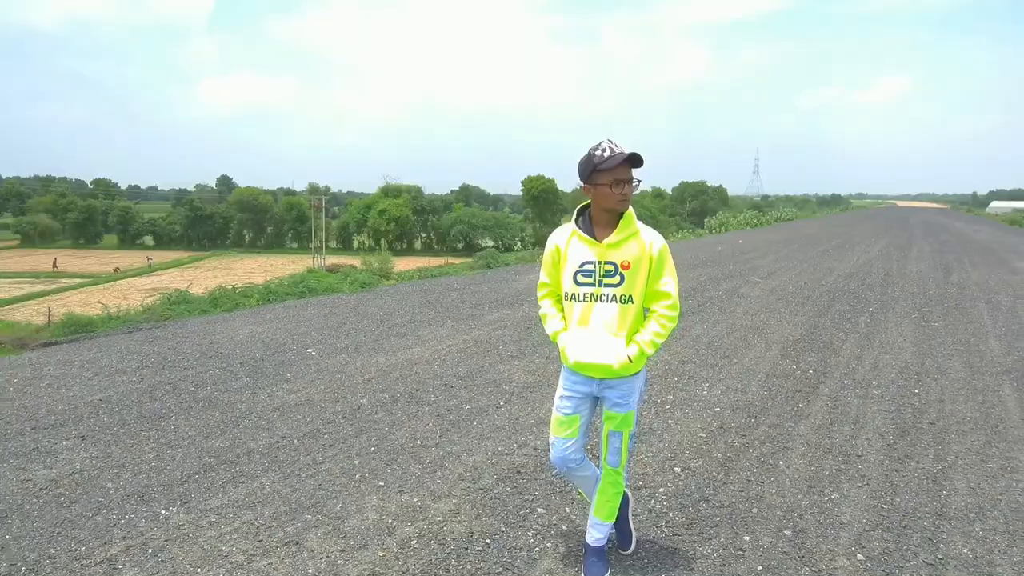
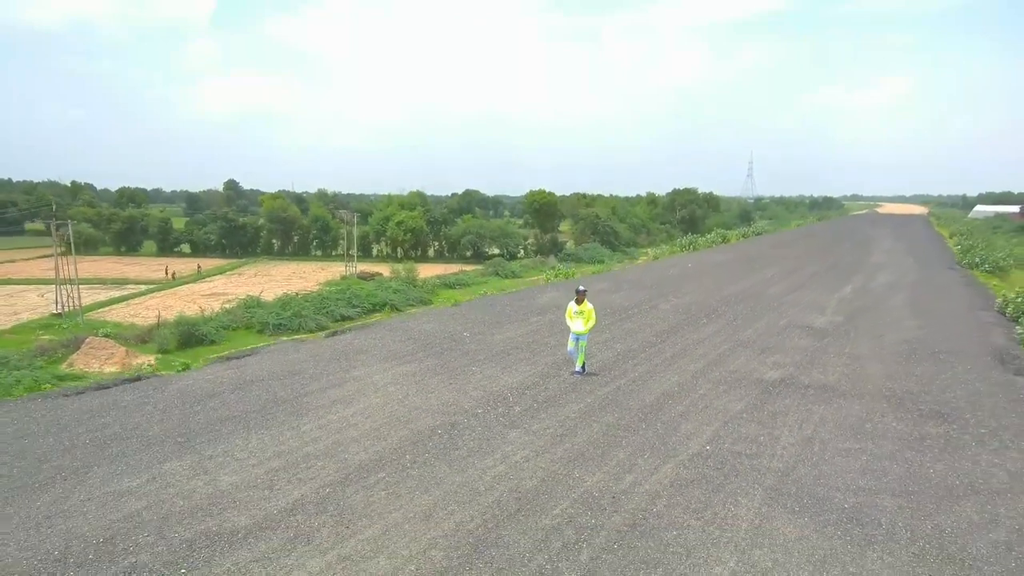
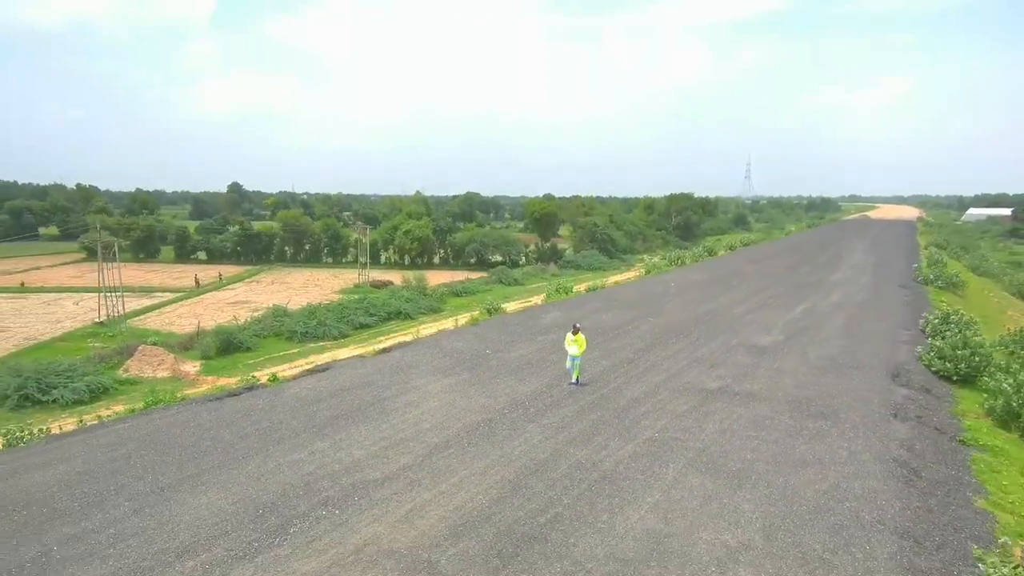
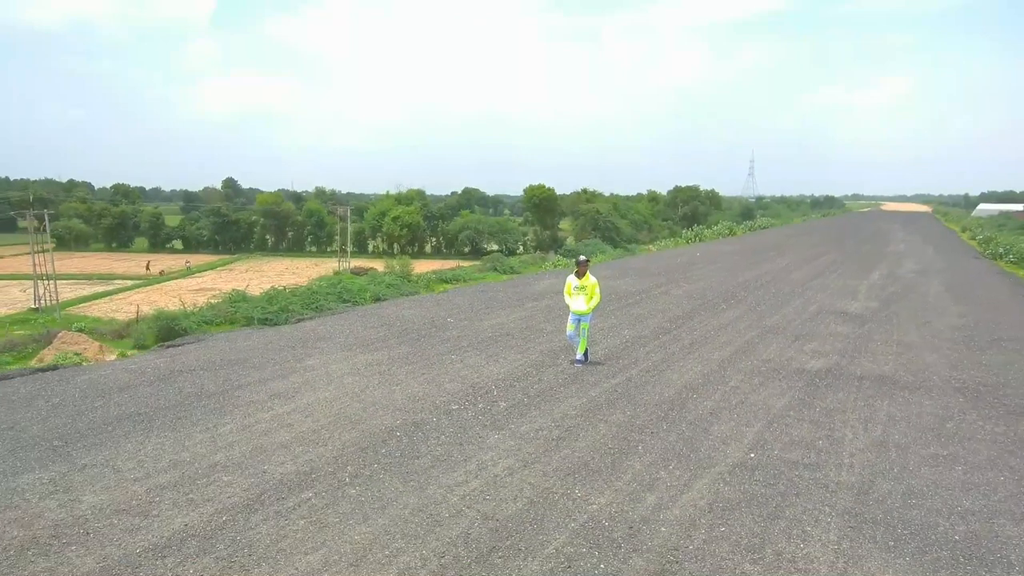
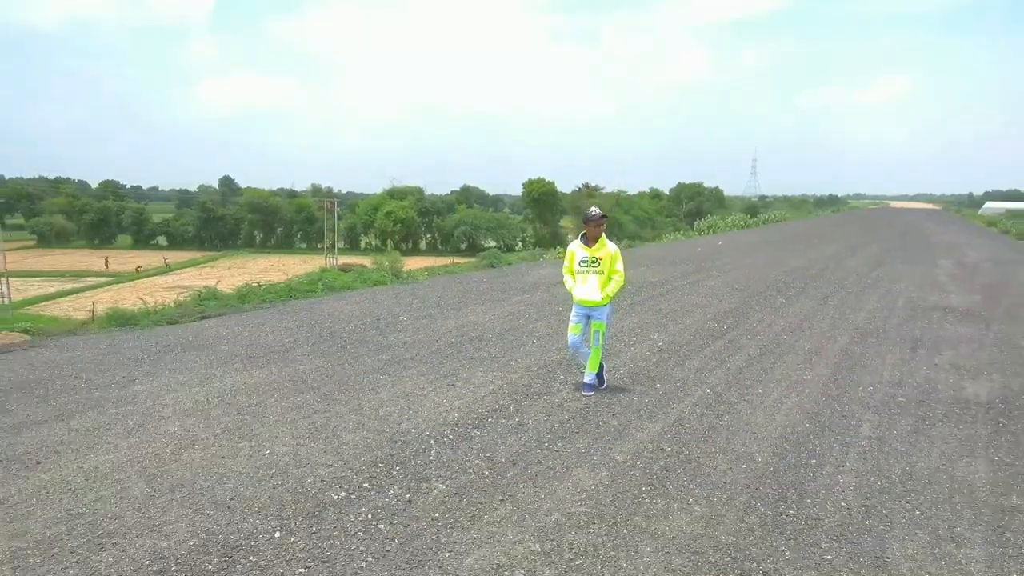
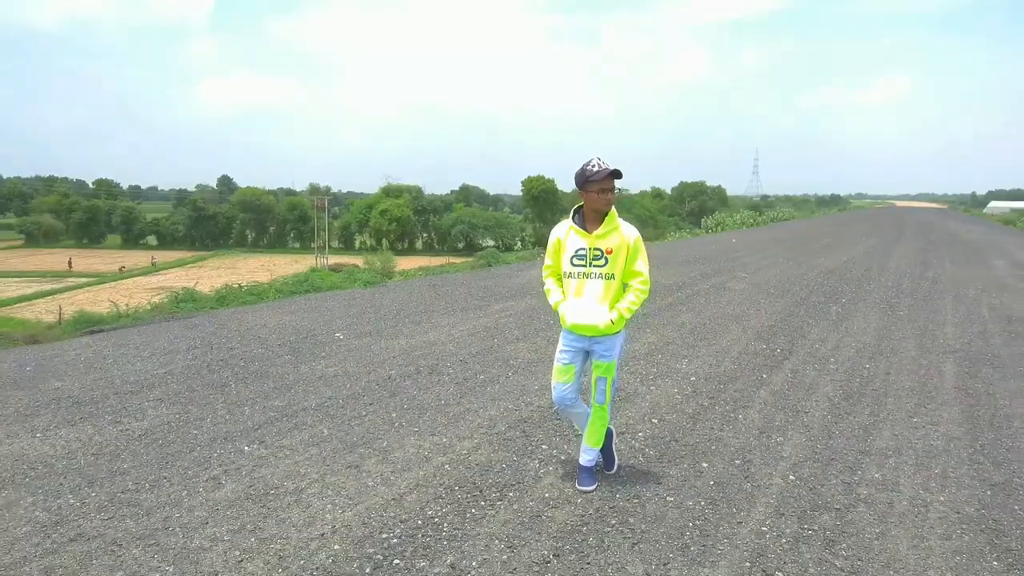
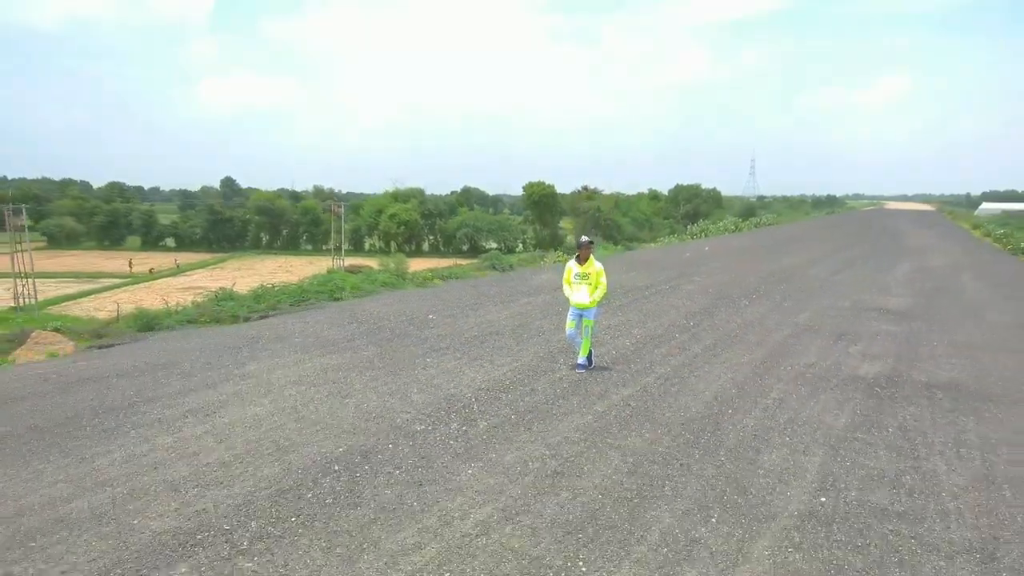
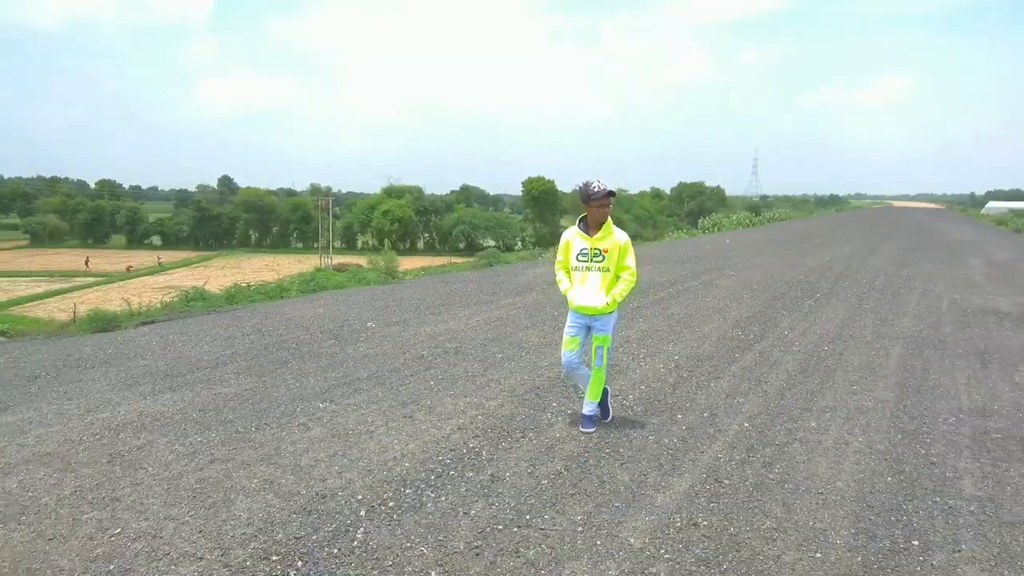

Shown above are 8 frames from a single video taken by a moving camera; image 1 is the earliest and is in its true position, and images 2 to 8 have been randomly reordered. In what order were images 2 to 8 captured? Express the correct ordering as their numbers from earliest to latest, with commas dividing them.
6, 8, 5, 7, 4, 2, 3
